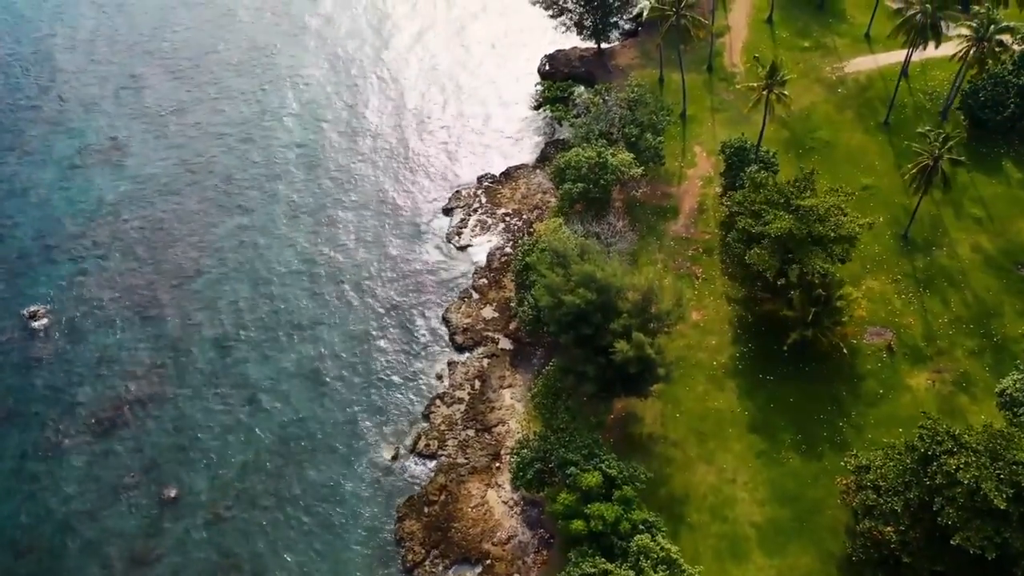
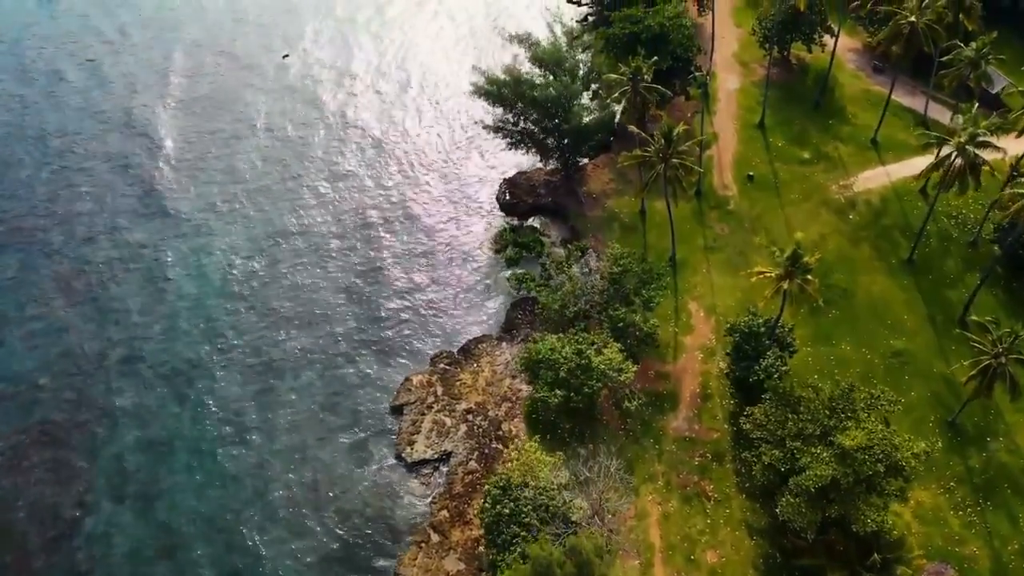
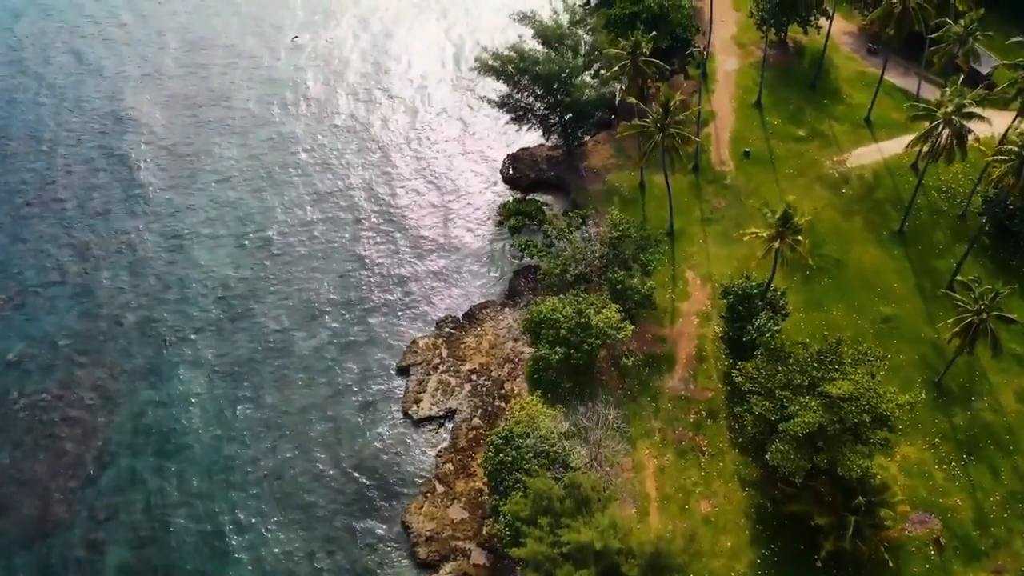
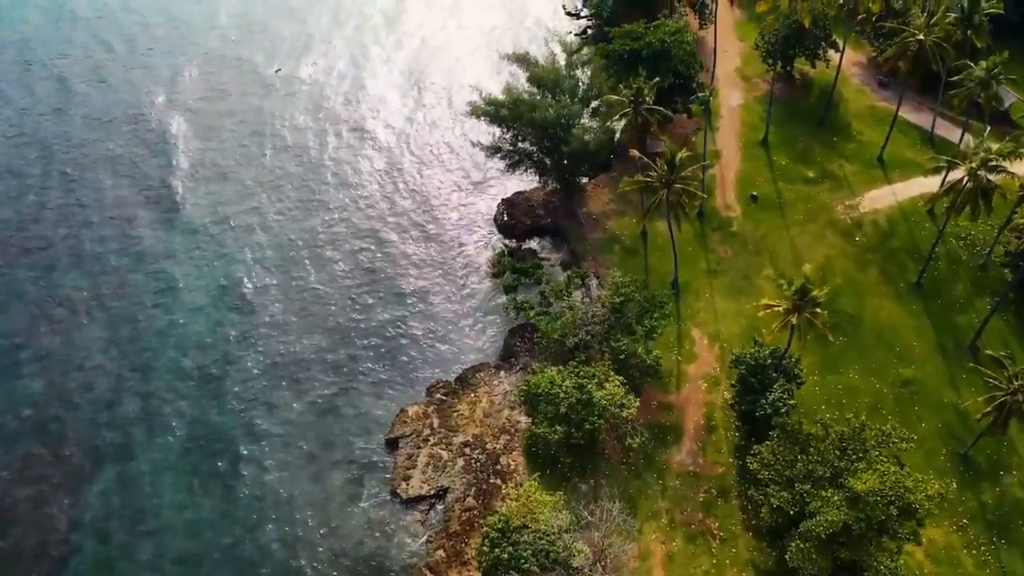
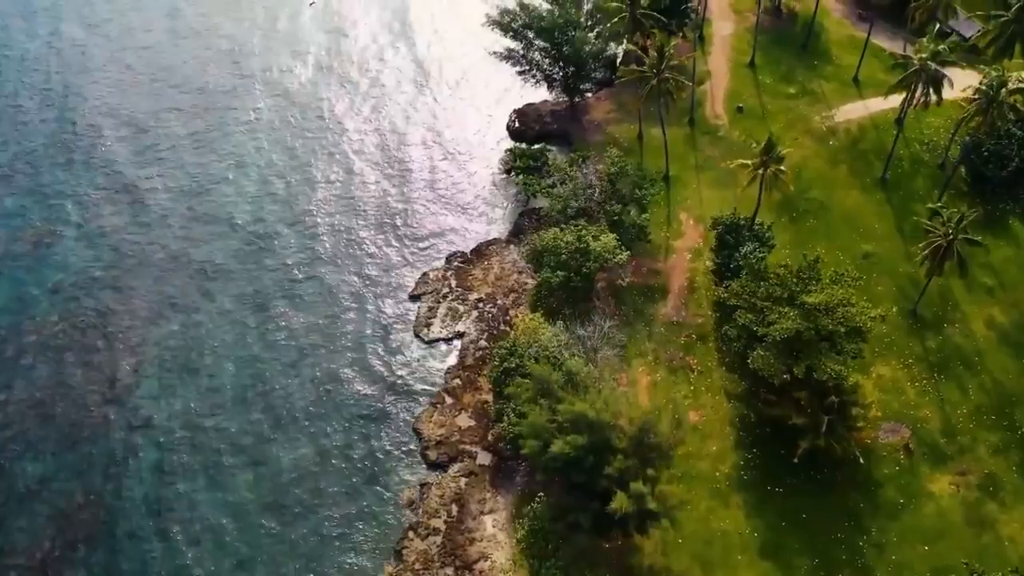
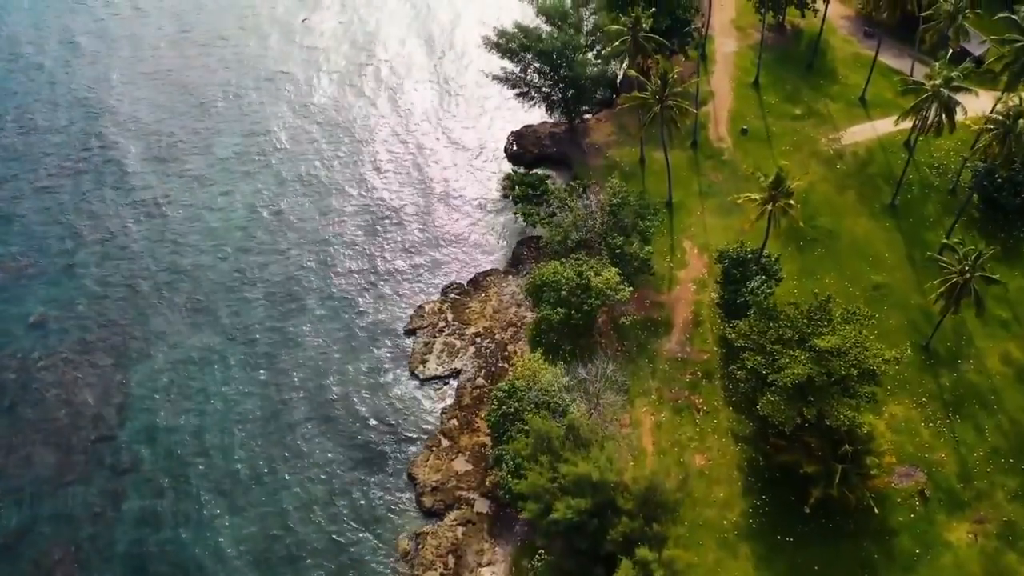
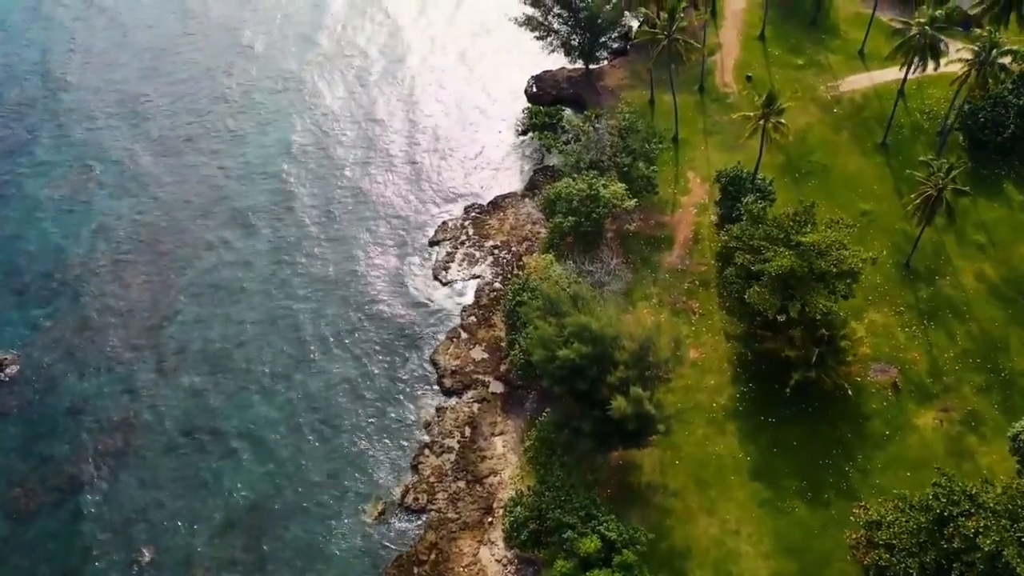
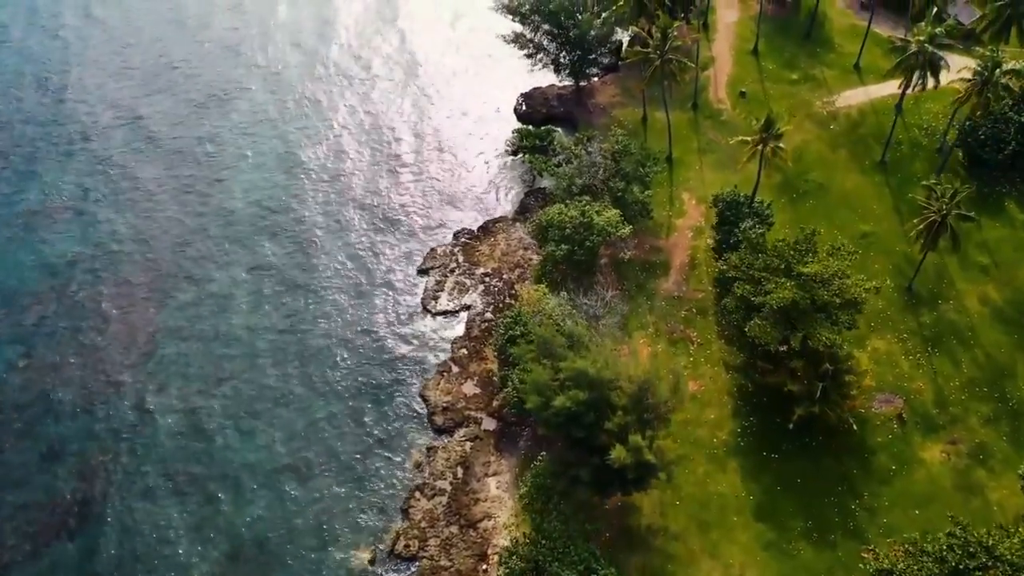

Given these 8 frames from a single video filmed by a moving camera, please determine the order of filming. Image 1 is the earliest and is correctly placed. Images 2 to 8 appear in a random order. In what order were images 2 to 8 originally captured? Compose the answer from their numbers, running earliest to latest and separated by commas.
7, 8, 5, 6, 3, 2, 4
